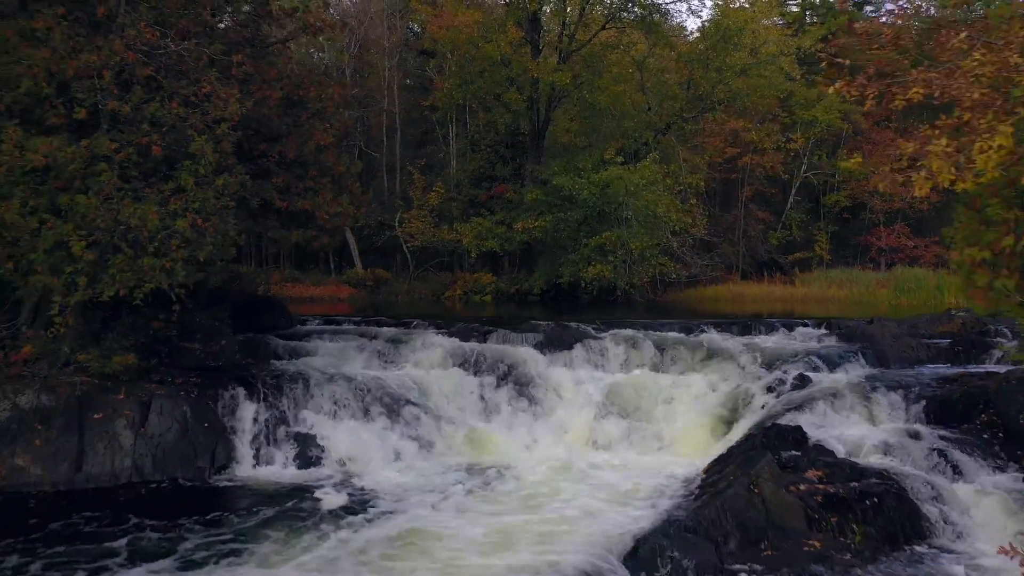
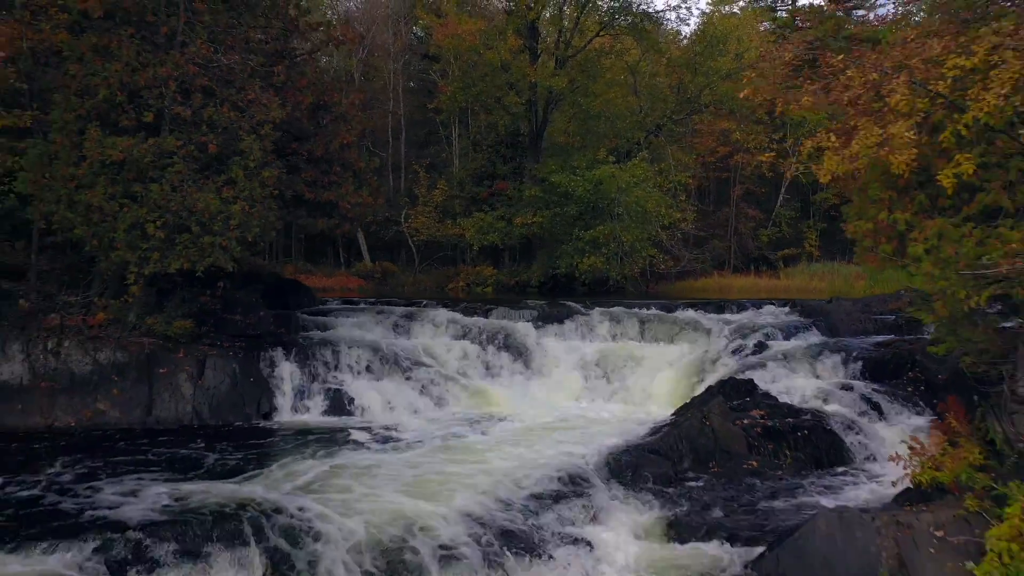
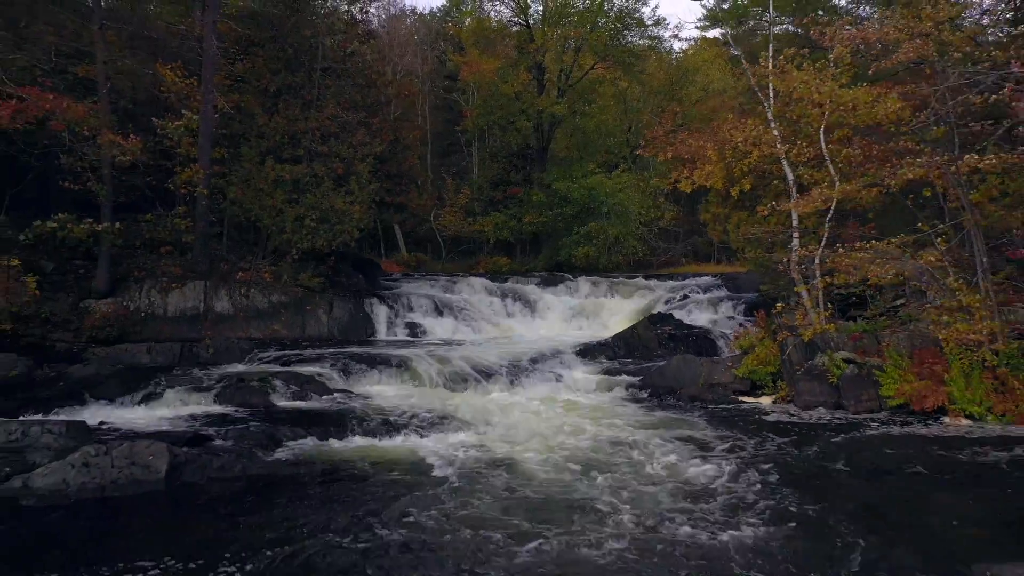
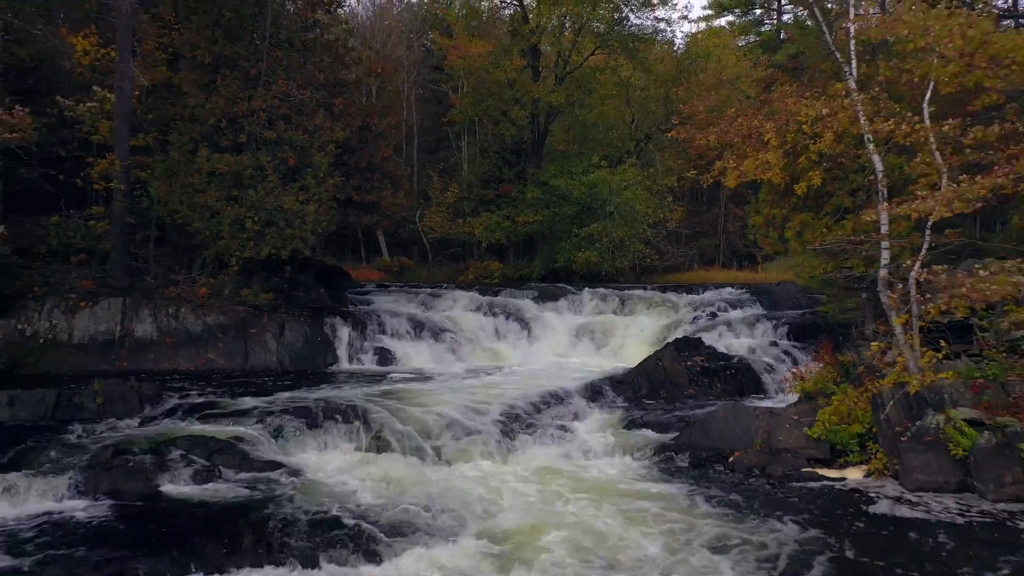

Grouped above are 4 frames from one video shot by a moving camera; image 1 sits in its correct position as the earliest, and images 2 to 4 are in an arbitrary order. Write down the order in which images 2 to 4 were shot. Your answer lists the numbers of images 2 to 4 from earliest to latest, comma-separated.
2, 4, 3
